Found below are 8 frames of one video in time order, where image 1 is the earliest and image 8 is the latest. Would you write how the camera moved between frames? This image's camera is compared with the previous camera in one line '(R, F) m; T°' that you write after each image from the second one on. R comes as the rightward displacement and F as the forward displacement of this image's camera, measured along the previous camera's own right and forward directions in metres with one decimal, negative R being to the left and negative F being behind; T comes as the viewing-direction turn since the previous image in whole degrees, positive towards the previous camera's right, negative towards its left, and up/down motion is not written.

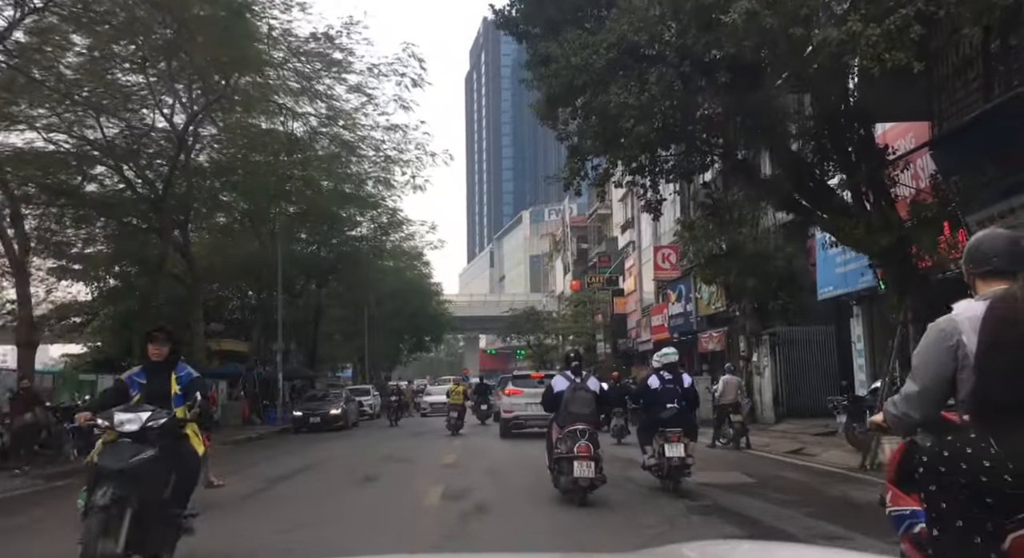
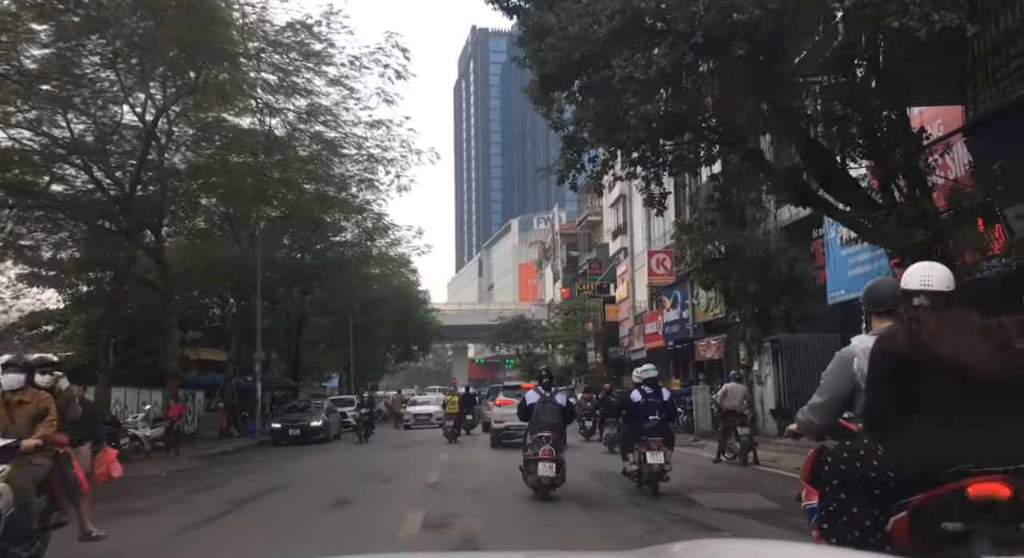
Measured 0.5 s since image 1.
(0.0, +1.2) m; +1°
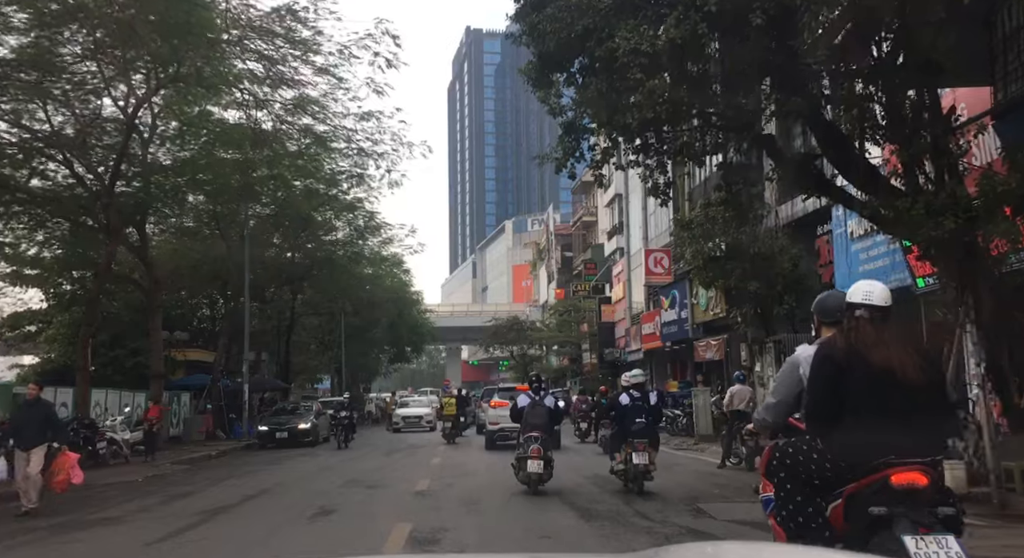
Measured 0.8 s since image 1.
(0.0, +0.7) m; 0°
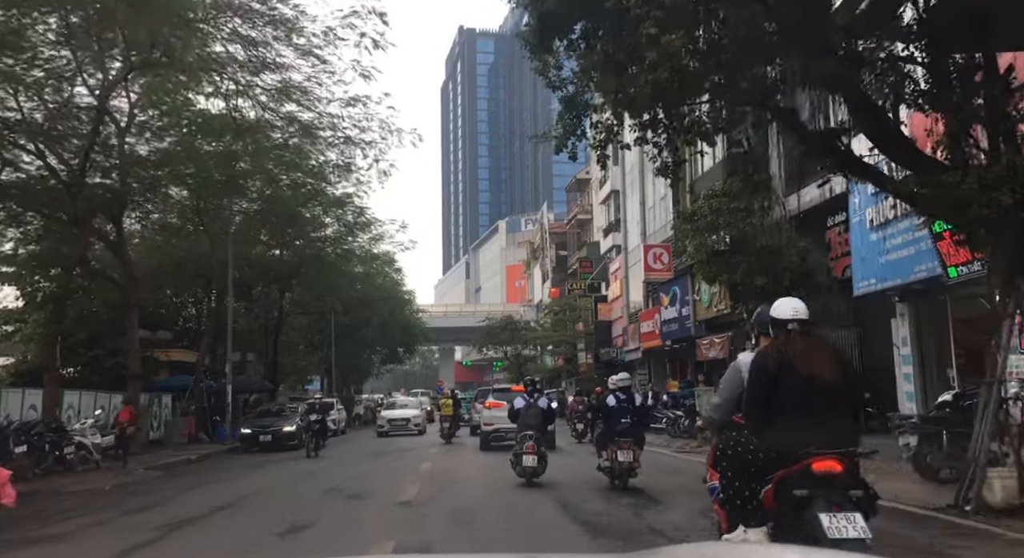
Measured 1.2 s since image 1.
(0.0, +1.0) m; 0°
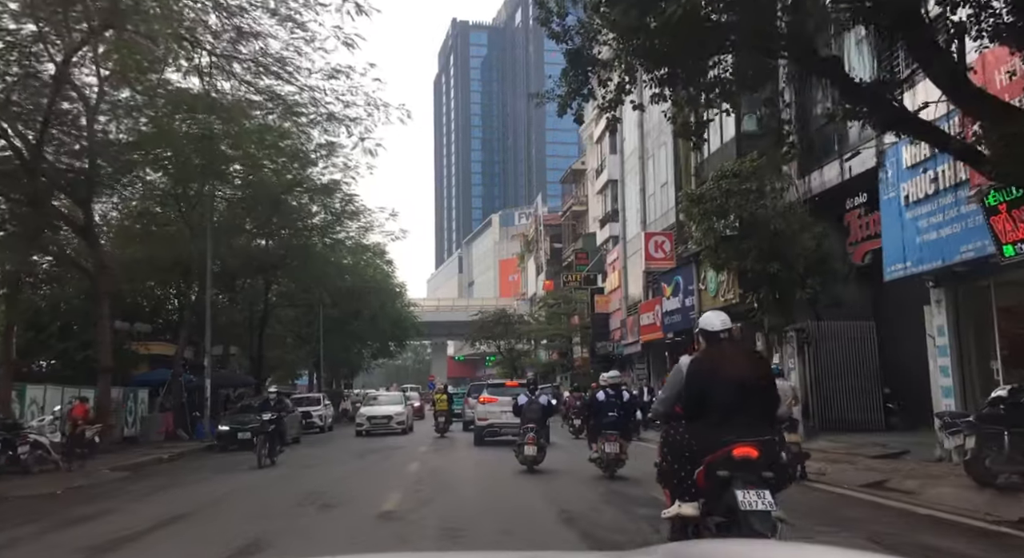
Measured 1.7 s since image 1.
(0.0, +1.4) m; 0°
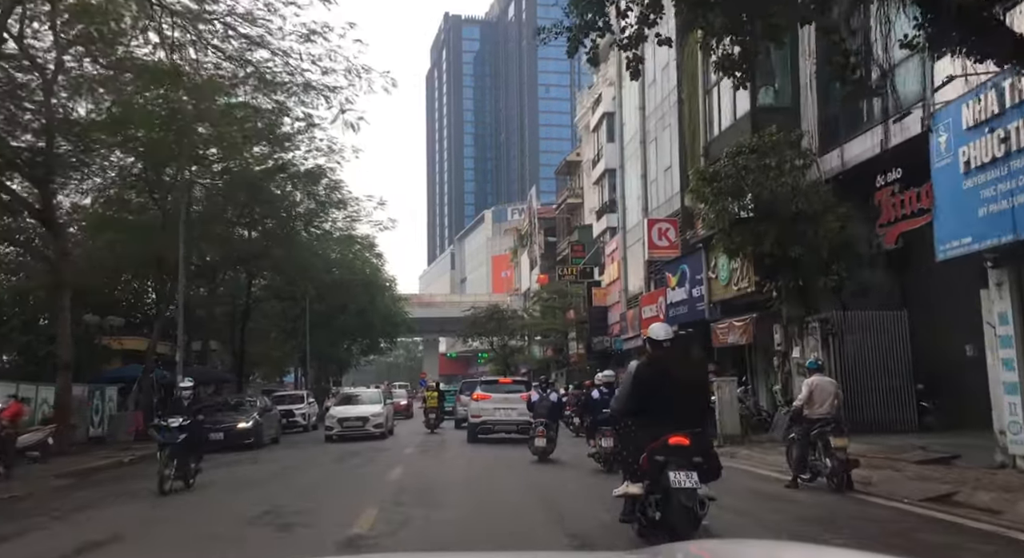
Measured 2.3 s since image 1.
(-0.1, +1.7) m; 0°
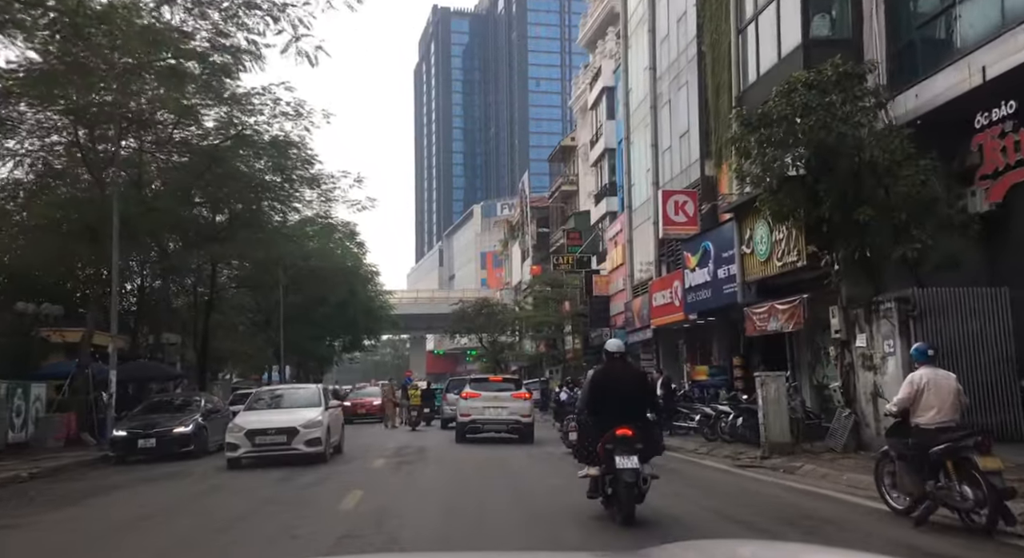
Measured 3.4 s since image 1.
(-0.1, +3.5) m; +1°
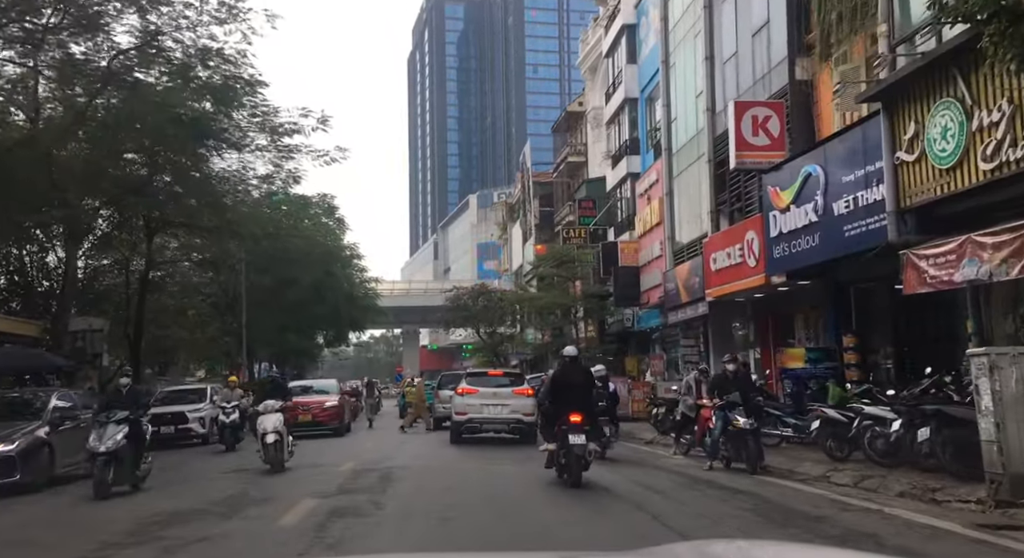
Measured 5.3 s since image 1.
(-0.3, +6.6) m; 0°
